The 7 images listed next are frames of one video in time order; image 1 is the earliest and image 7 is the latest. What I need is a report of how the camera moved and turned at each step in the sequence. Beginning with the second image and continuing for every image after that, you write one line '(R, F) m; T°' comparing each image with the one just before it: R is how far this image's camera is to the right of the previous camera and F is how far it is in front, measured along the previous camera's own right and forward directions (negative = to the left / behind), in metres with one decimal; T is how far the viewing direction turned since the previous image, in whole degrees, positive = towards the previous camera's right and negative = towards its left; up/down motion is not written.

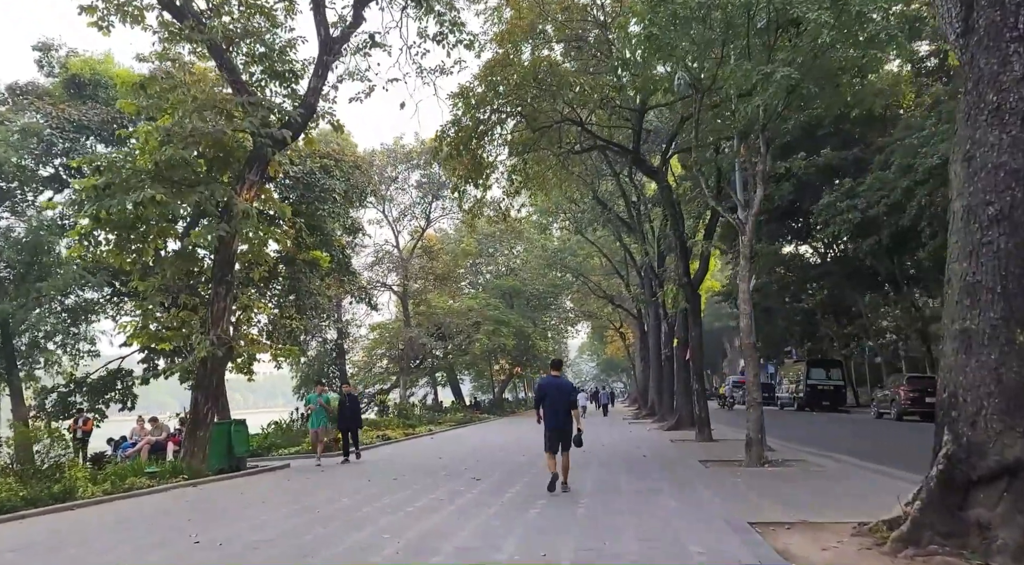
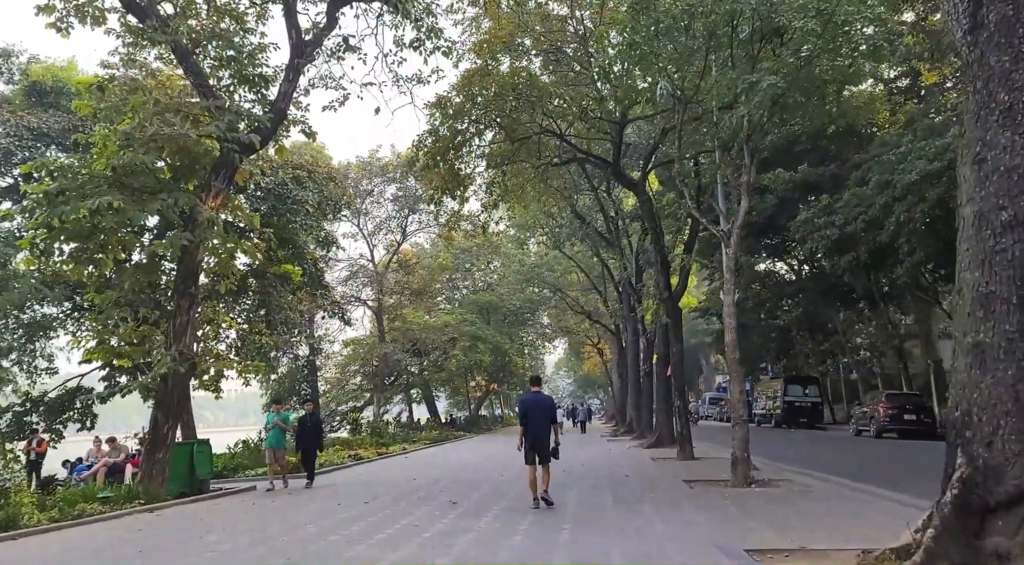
(0.0, +0.4) m; +2°
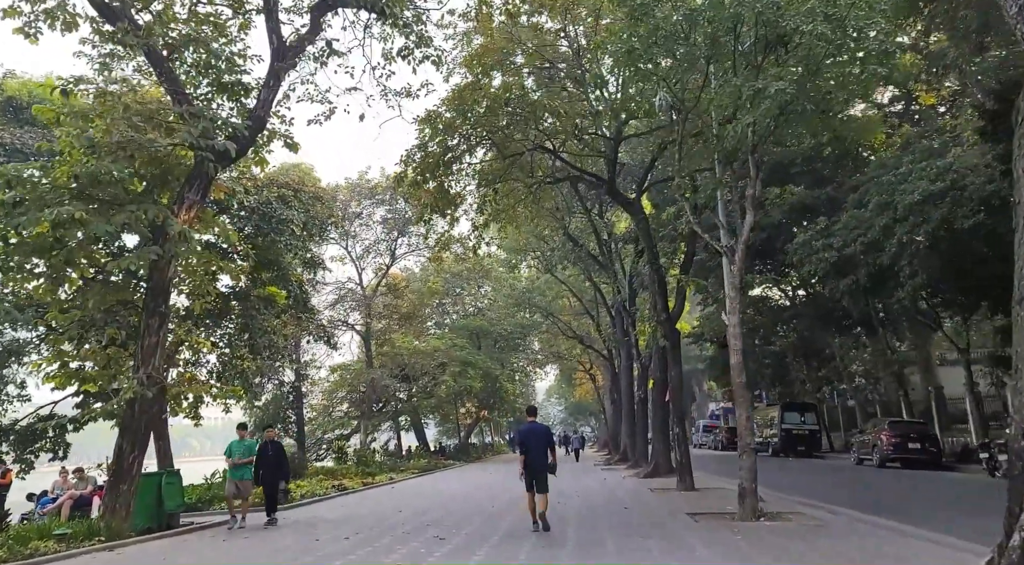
(0.0, +0.7) m; +1°
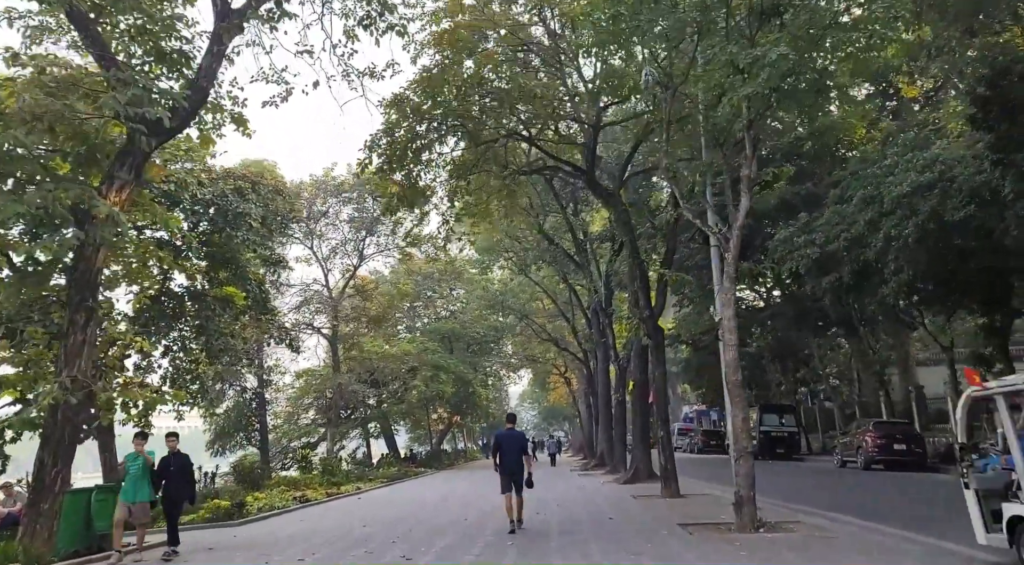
(0.0, +1.0) m; +2°
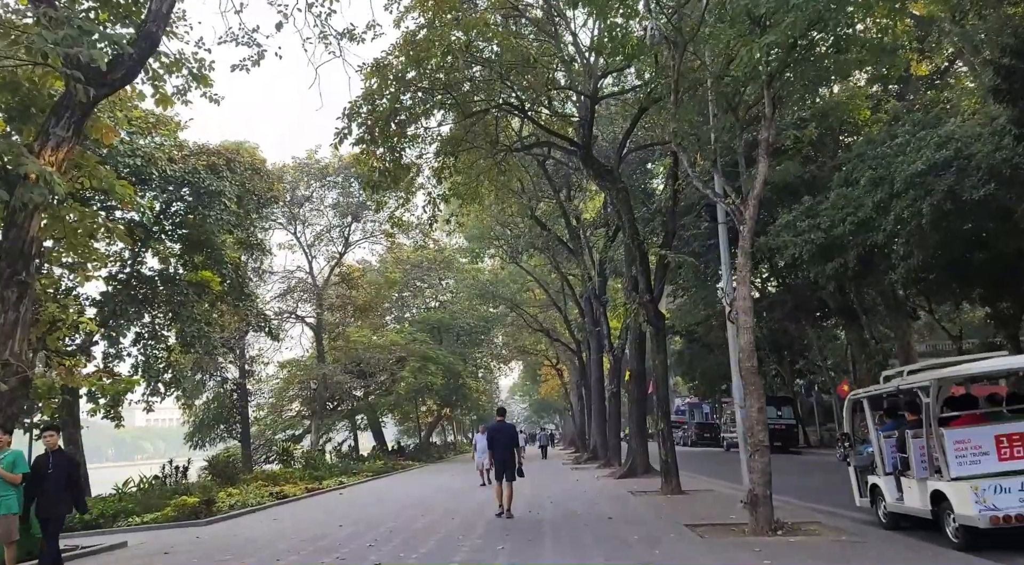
(0.0, +1.0) m; +1°
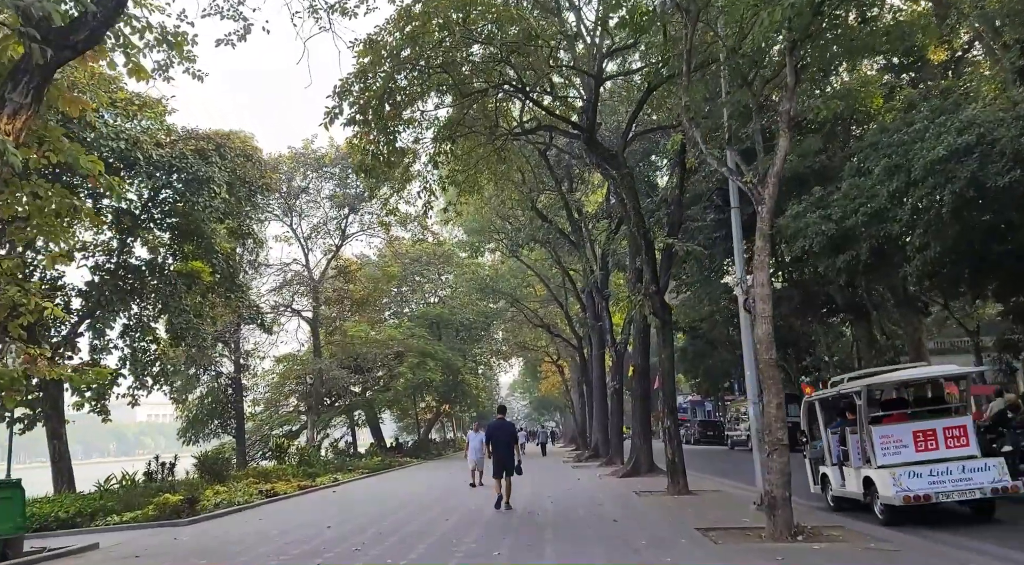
(0.0, +0.6) m; 0°
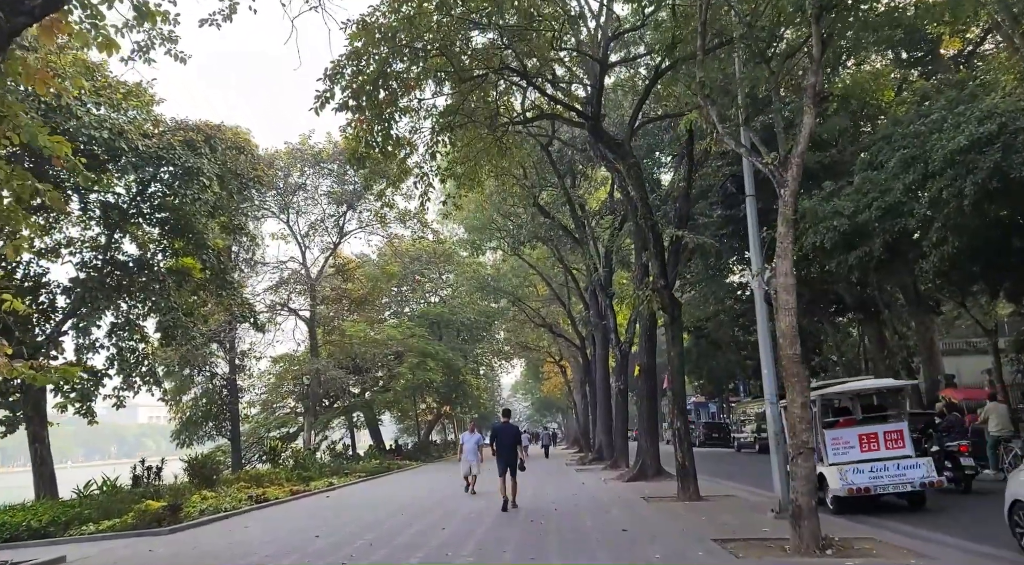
(0.0, +0.7) m; 0°
